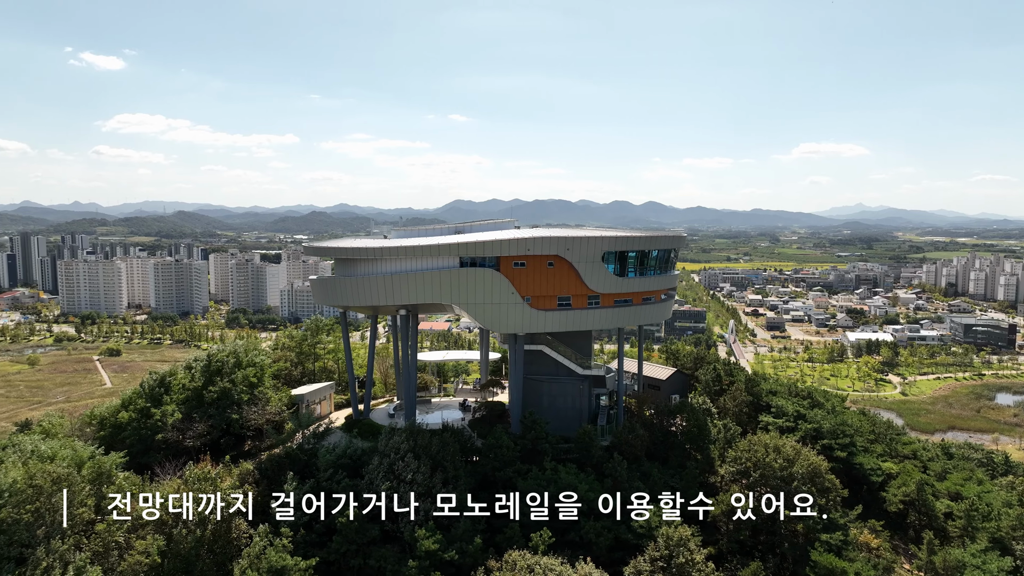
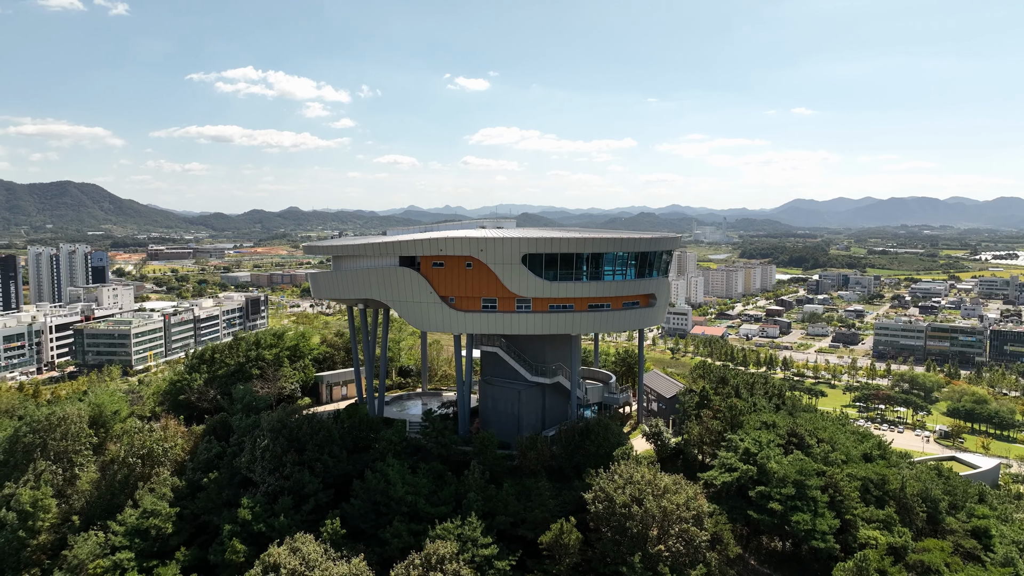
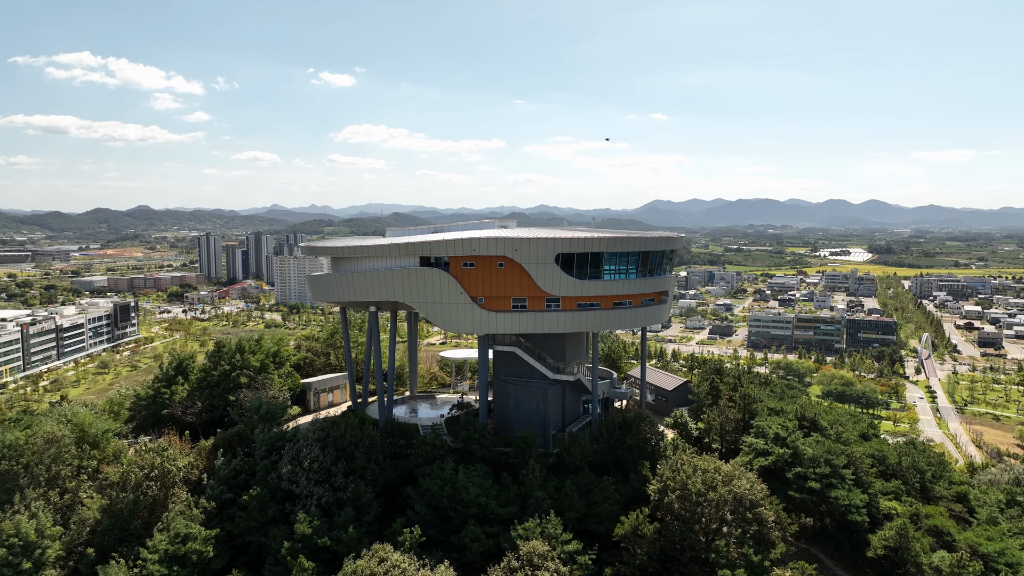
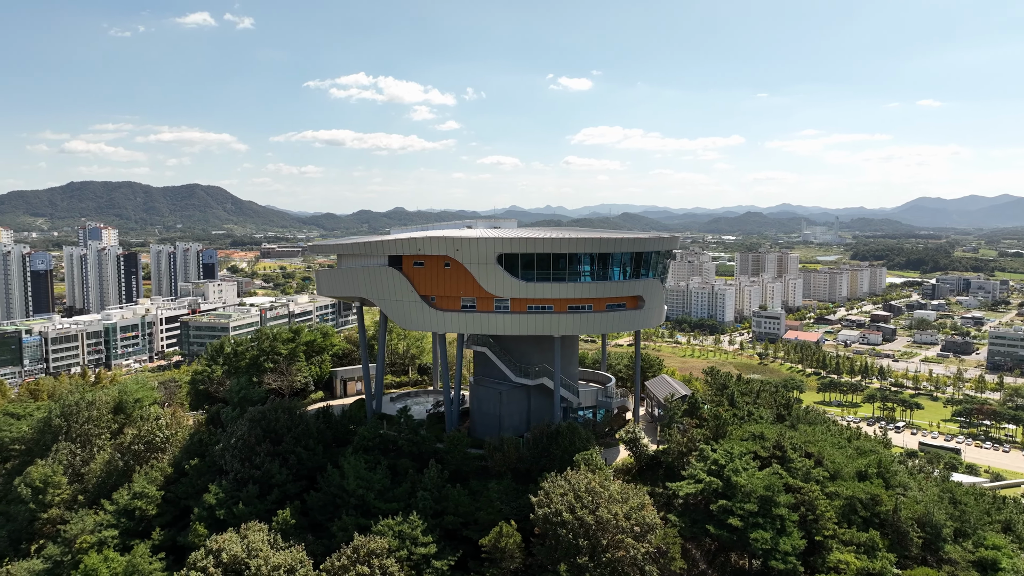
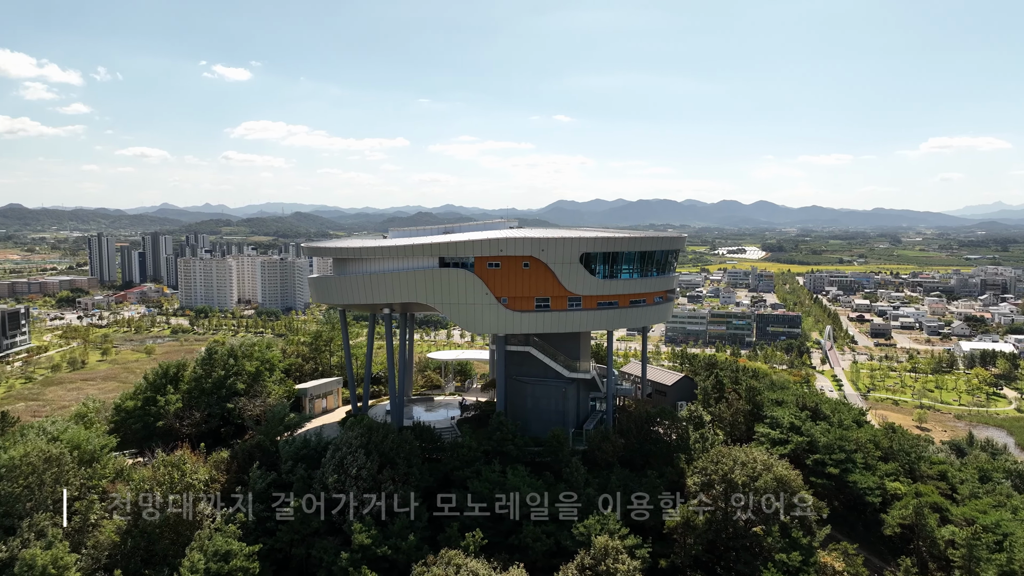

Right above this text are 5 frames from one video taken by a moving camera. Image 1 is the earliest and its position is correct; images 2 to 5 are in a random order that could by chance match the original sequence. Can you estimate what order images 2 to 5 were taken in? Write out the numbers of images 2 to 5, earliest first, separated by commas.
5, 3, 2, 4
